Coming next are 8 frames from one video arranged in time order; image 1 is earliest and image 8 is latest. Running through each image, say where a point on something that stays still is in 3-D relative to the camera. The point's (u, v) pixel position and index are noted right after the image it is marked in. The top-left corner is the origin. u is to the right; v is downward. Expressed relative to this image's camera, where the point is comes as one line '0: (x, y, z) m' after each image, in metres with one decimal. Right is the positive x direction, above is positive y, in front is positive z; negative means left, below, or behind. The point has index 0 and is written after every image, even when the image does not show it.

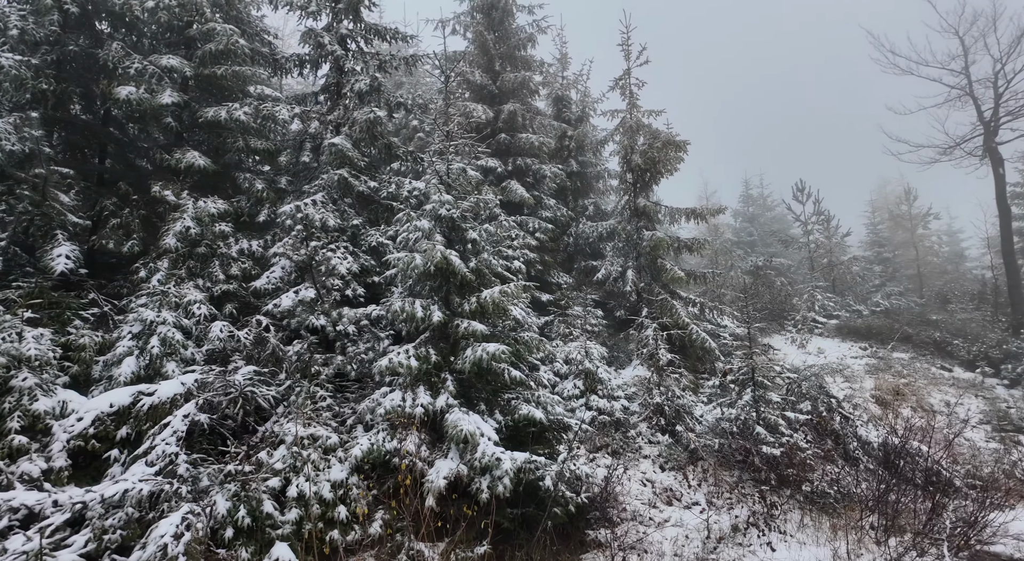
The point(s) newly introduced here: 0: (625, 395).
0: (+2.8, -2.8, +14.1) m
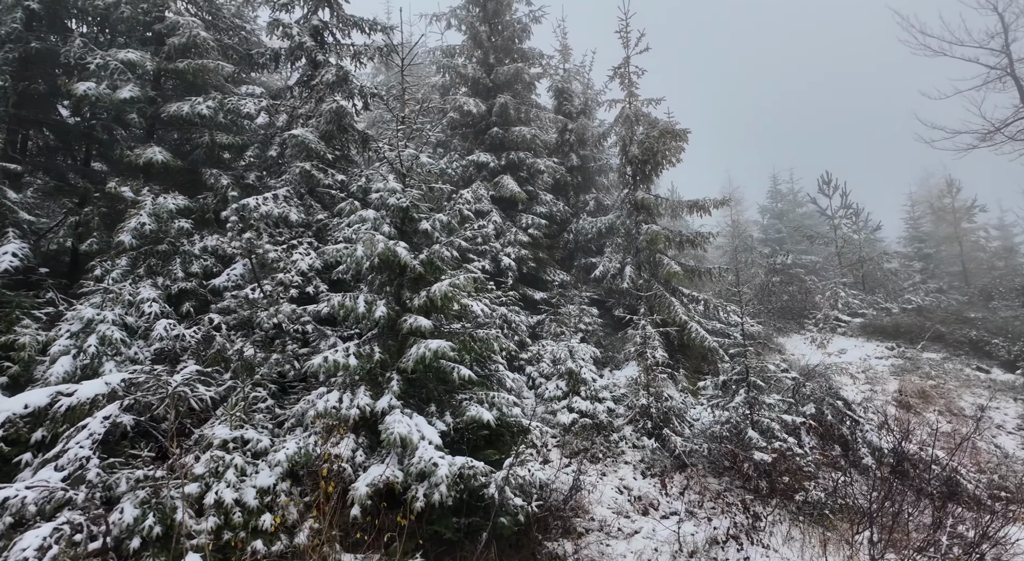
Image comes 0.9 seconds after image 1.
0: (+2.3, -2.7, +13.3) m
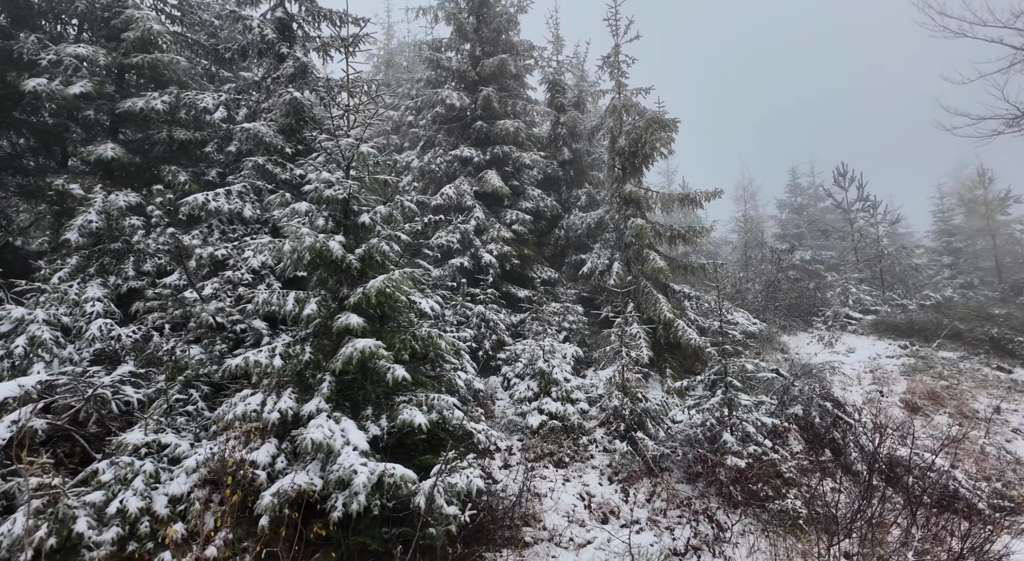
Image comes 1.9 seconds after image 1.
0: (+1.7, -2.6, +12.7) m
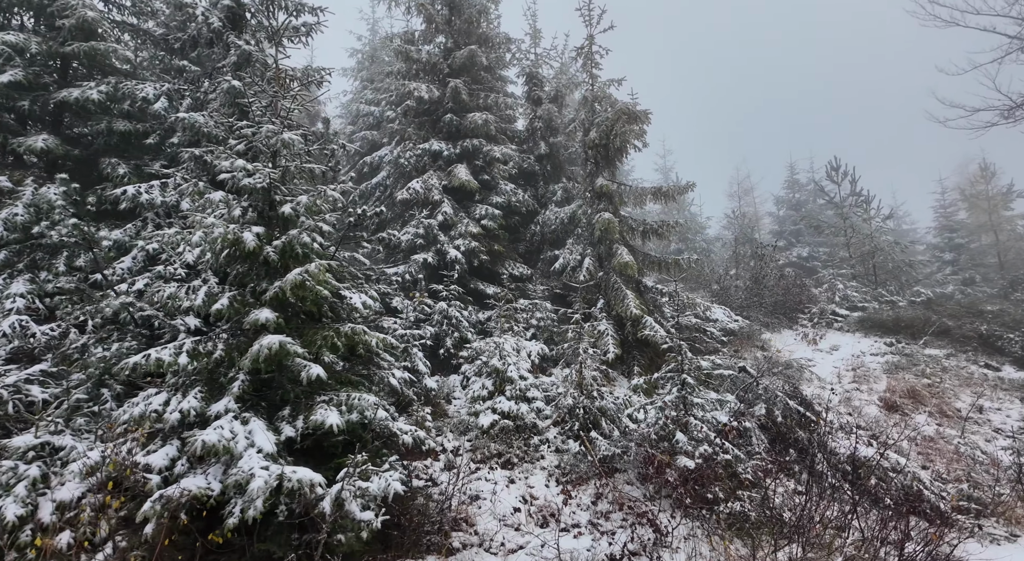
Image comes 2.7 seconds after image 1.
0: (+0.7, -2.5, +12.3) m
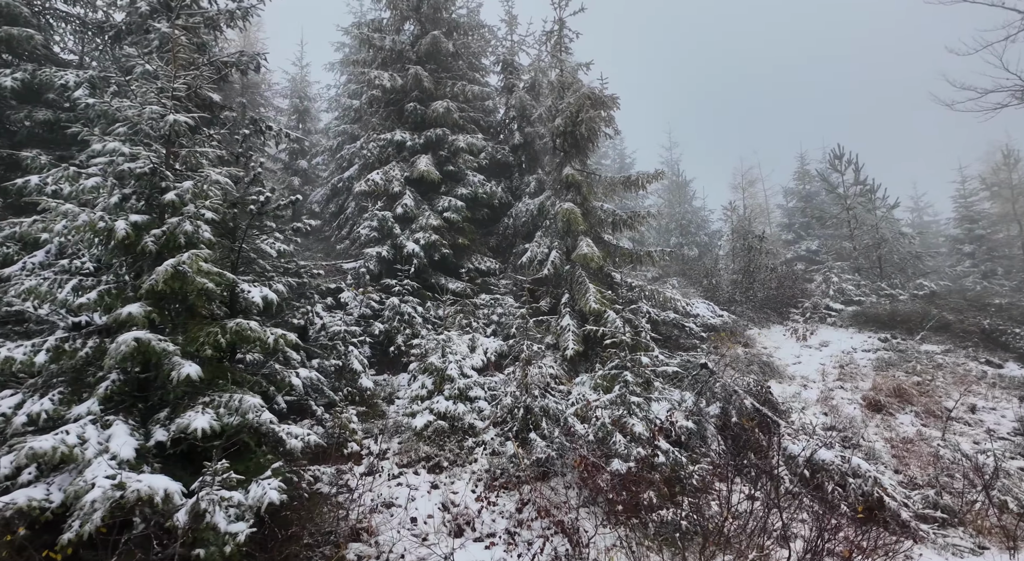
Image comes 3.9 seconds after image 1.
0: (-0.5, -2.3, +11.6) m
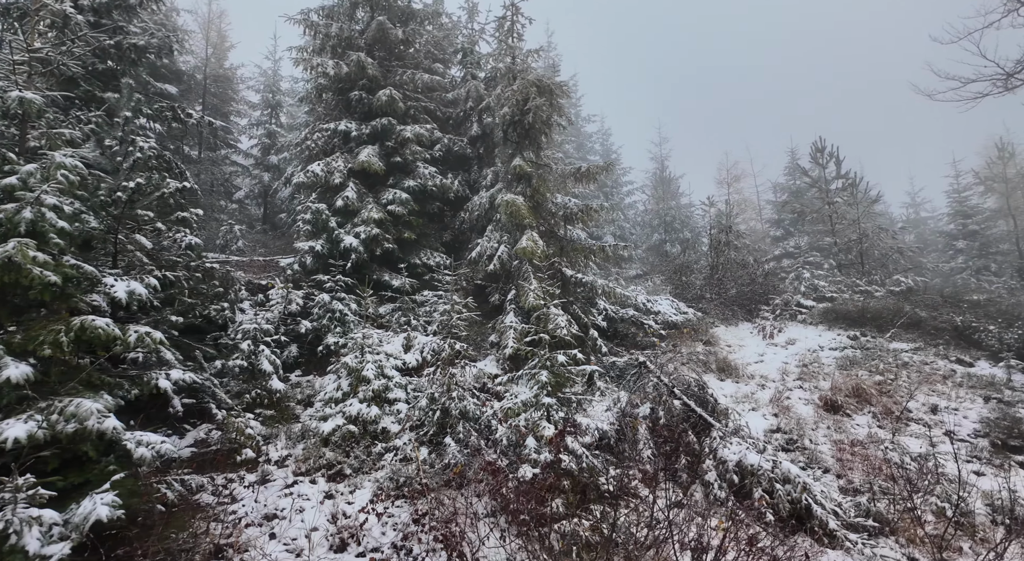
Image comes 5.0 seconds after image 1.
0: (-2.0, -2.2, +10.9) m
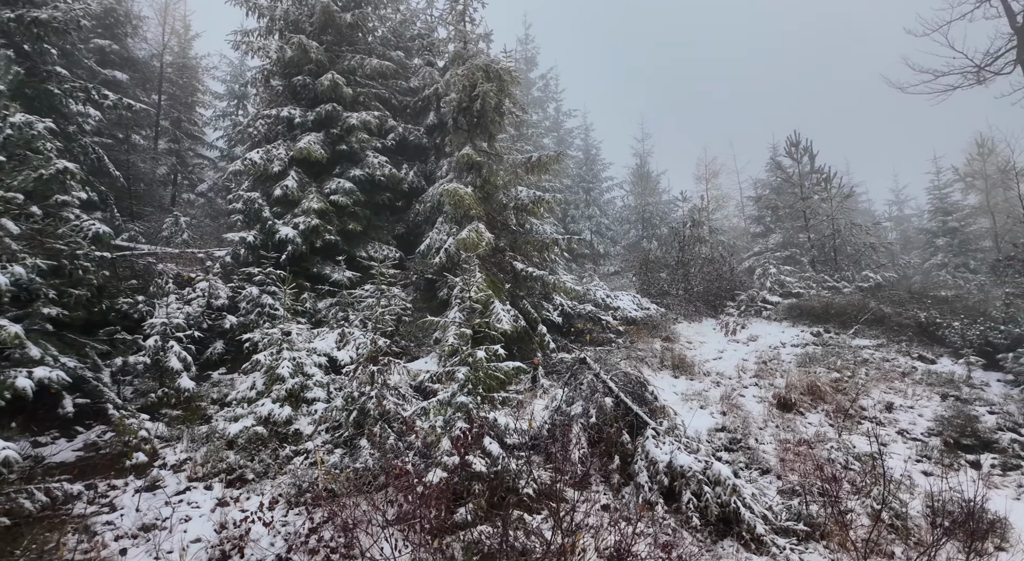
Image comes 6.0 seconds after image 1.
0: (-3.4, -2.1, +10.3) m
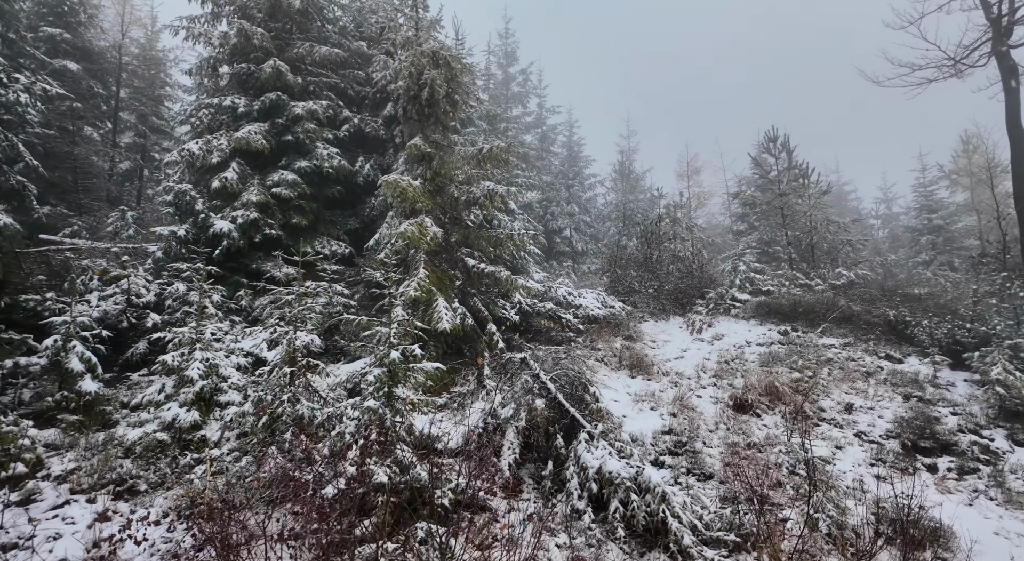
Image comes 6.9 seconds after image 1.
0: (-4.6, -2.0, +9.6) m
